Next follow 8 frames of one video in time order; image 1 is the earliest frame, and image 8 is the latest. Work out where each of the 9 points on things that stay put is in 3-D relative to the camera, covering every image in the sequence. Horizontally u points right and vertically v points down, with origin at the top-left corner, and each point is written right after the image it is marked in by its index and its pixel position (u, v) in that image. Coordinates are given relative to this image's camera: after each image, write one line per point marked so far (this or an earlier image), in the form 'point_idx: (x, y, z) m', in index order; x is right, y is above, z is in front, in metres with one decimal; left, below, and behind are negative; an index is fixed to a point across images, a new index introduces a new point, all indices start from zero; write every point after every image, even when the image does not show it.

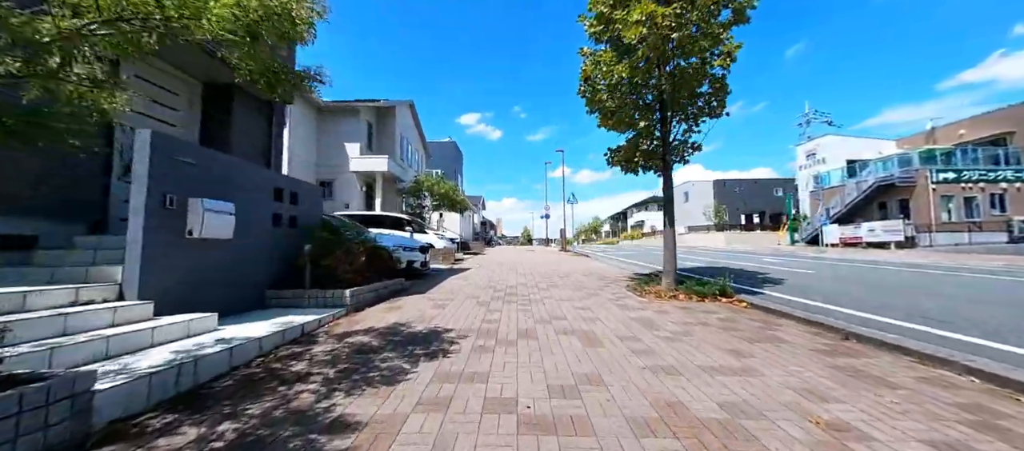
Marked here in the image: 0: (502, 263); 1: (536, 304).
0: (-0.6, -1.7, +17.5) m
1: (+0.4, -1.5, +6.8) m
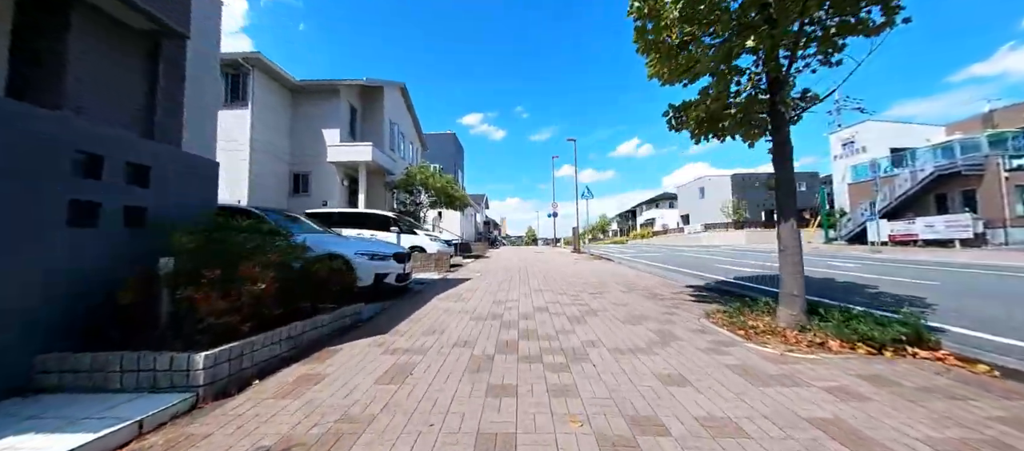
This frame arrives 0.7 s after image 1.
0: (-0.3, -1.7, +14.4) m
1: (+0.7, -1.4, +3.7) m
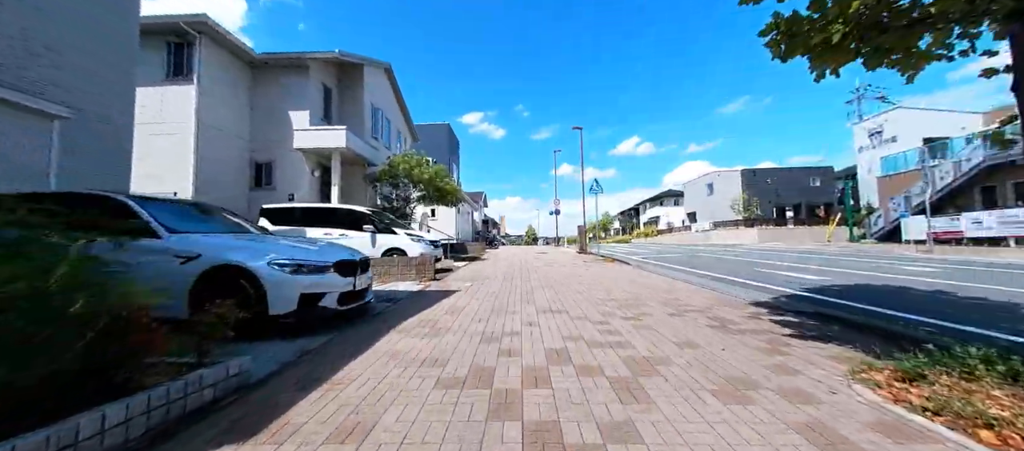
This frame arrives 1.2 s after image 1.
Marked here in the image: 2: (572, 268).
0: (-0.3, -1.6, +11.9) m
1: (+0.7, -1.3, +1.2) m
2: (+2.4, -1.7, +15.3) m
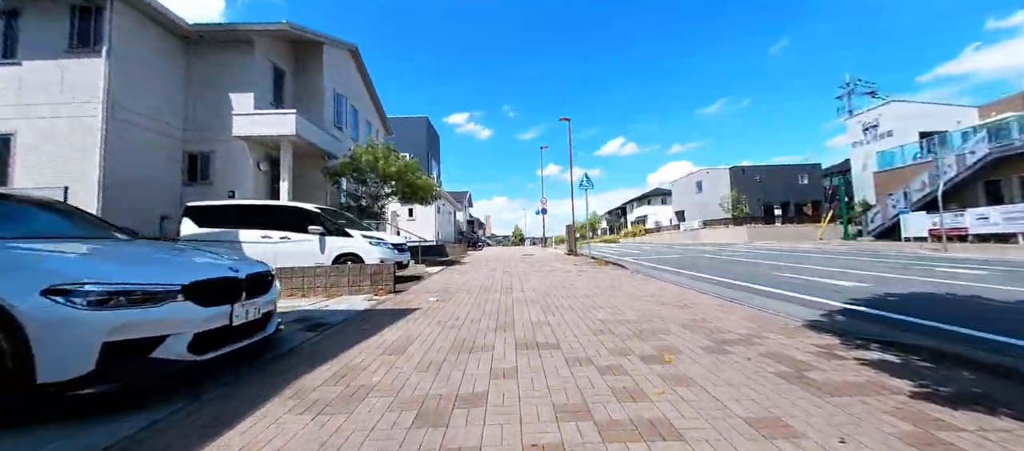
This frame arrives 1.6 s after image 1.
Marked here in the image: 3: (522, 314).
0: (-0.8, -1.6, +10.0) m
1: (+0.5, -1.3, -0.6) m
2: (+1.7, -1.7, +13.5) m
3: (+0.2, -1.5, +6.0) m
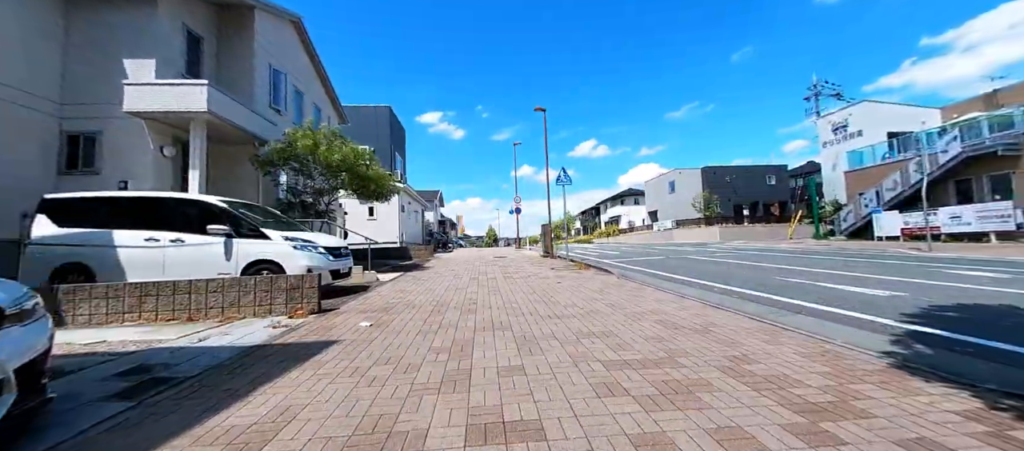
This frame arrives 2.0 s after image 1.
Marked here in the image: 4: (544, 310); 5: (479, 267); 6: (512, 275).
0: (-1.6, -1.5, +8.1) m
1: (+0.5, -1.3, -2.4) m
2: (+0.7, -1.6, +11.8) m
3: (-0.3, -1.5, +4.2) m
4: (+0.6, -1.4, +6.0) m
5: (-1.5, -1.7, +15.7) m
6: (0.0, -1.6, +12.0) m
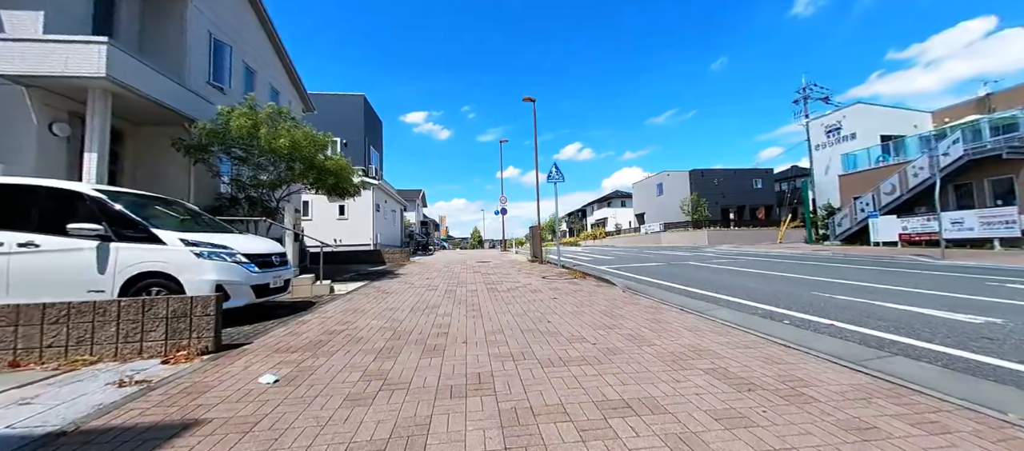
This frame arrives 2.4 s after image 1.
0: (-1.9, -1.6, +6.3) m
1: (+0.6, -1.3, -4.1) m
2: (+0.3, -1.7, +10.0) m
3: (-0.4, -1.5, +2.4) m
4: (+0.4, -1.5, +4.3) m
5: (-2.1, -1.8, +13.9) m
6: (-0.4, -1.7, +10.2) m
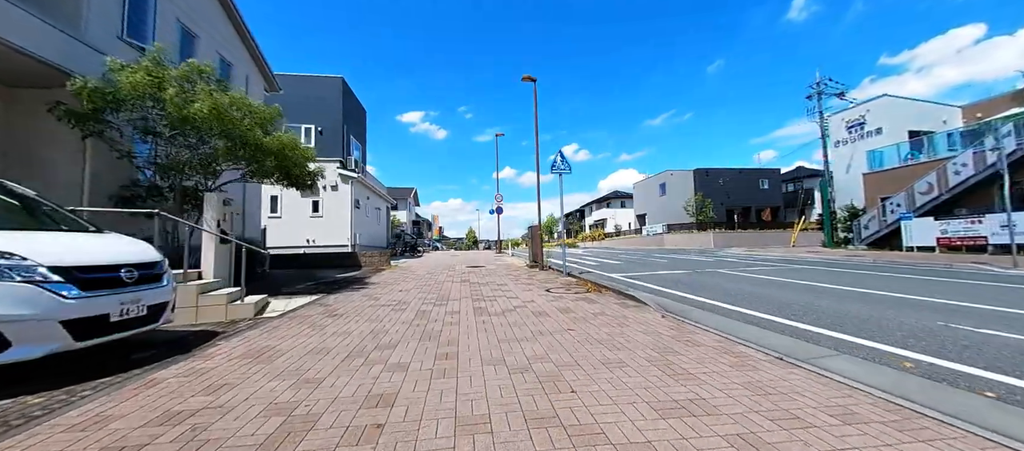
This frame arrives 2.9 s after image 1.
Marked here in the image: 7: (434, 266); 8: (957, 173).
0: (-1.9, -1.5, +3.9) m
1: (+0.7, -1.2, -6.4) m
2: (+0.2, -1.7, +7.7) m
3: (-0.4, -1.4, +0.1) m
4: (+0.4, -1.4, +2.0) m
5: (-2.3, -1.8, +11.6) m
6: (-0.5, -1.7, +7.9) m
7: (-3.5, -1.9, +16.5) m
8: (+23.3, +2.7, +19.1) m
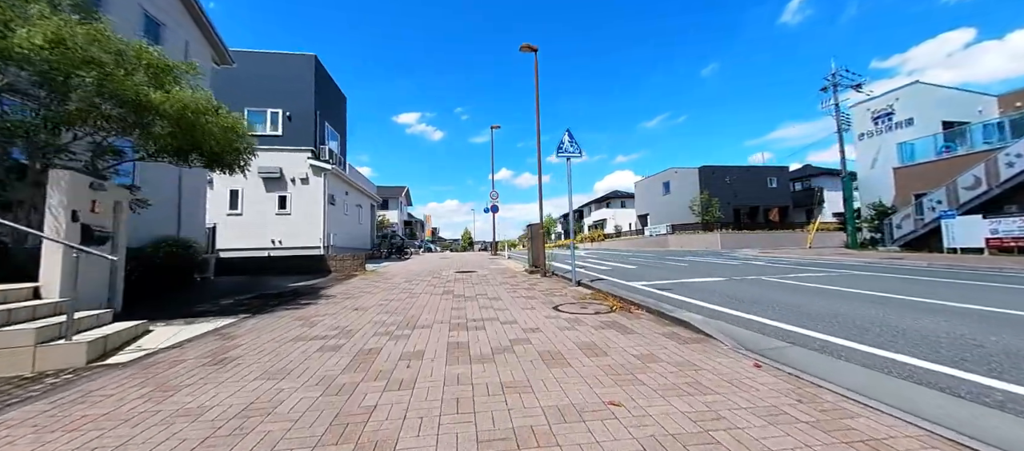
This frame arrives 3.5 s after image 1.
0: (-2.0, -1.4, +1.6) m
1: (+0.8, -1.1, -8.7) m
2: (+0.1, -1.6, +5.4) m
3: (-0.4, -1.3, -2.2) m
4: (+0.3, -1.3, -0.3) m
5: (-2.4, -1.7, +9.2) m
6: (-0.6, -1.6, +5.6) m
7: (-3.7, -1.8, +14.2) m
8: (+23.1, +2.7, +17.0) m
